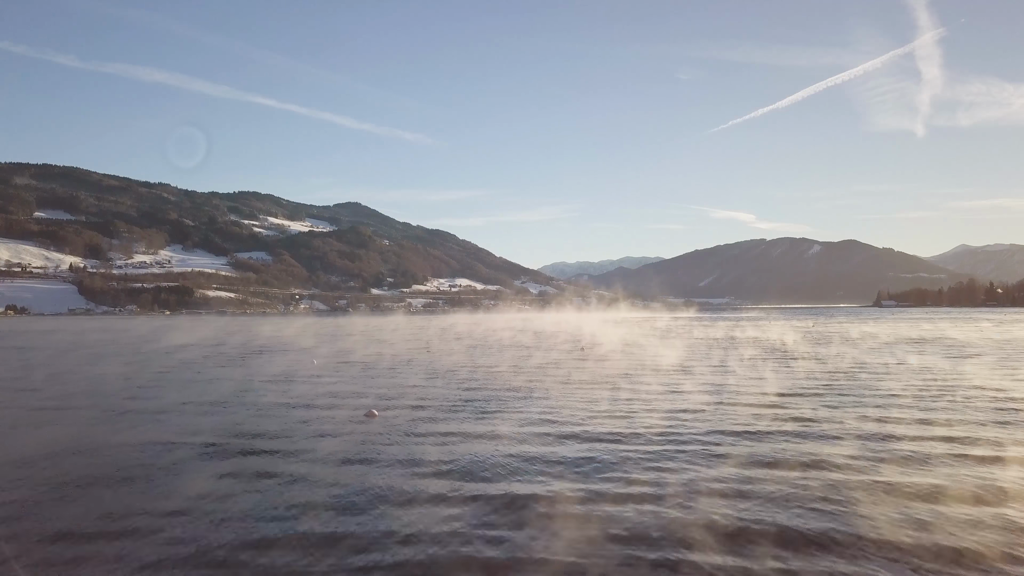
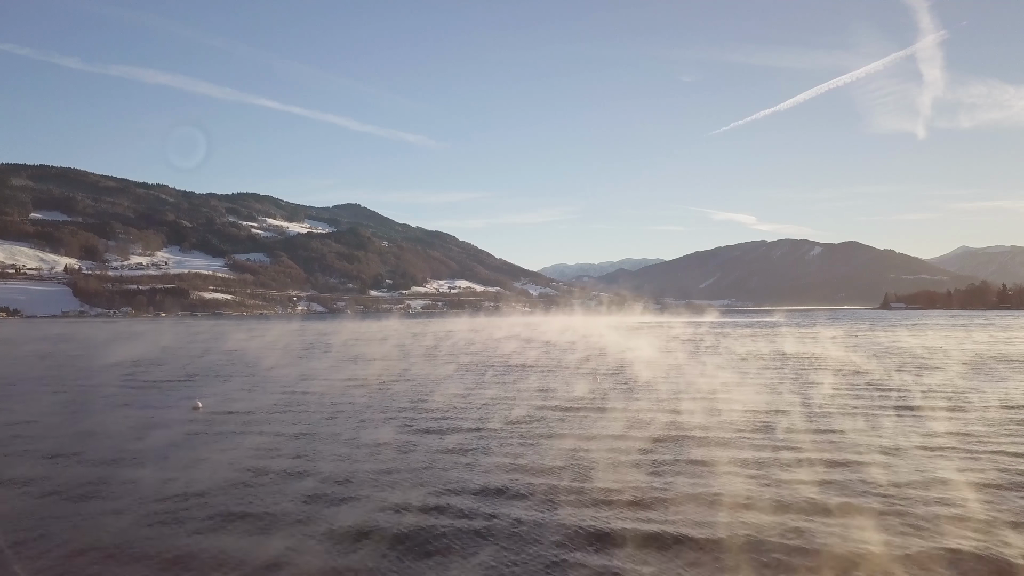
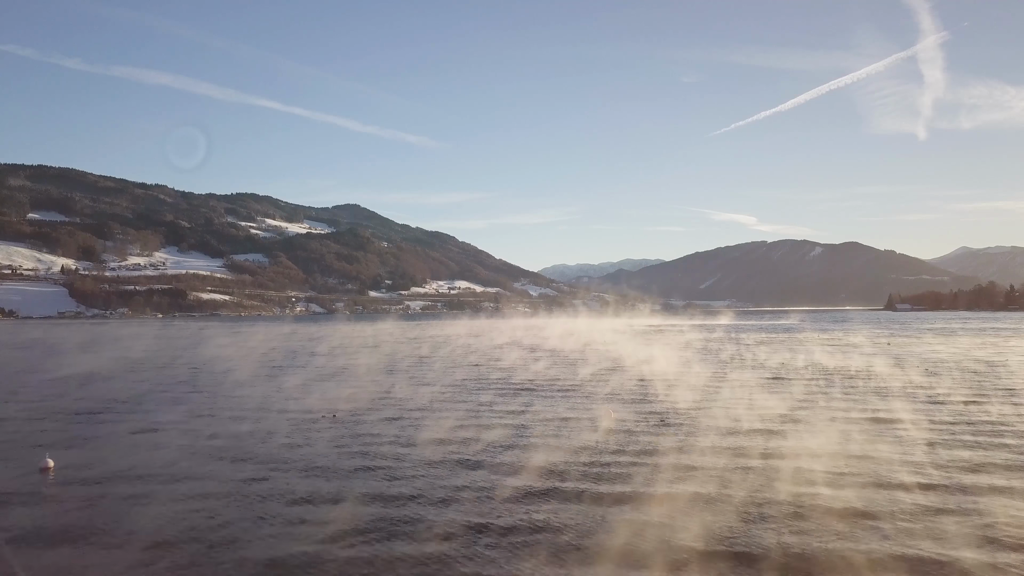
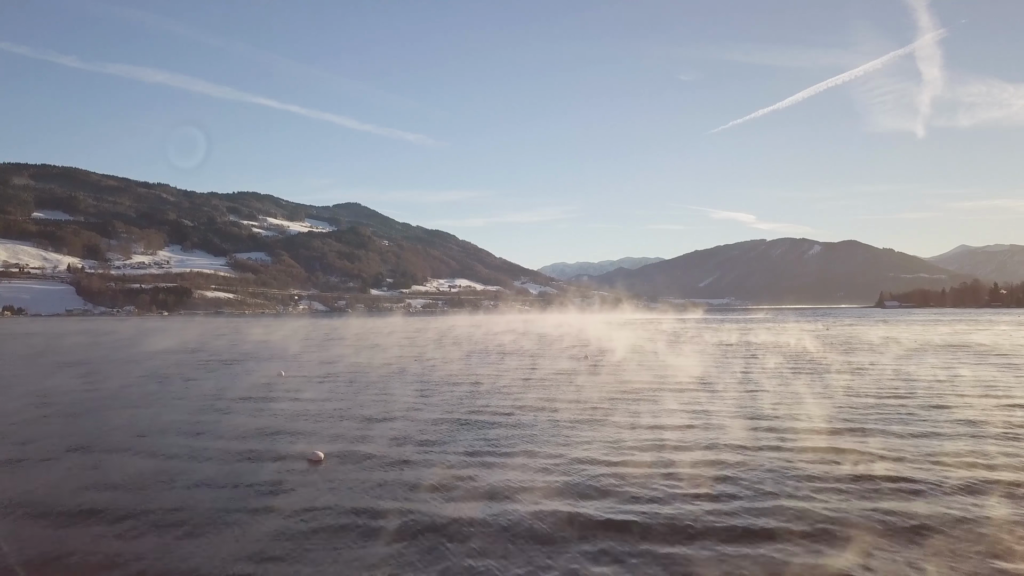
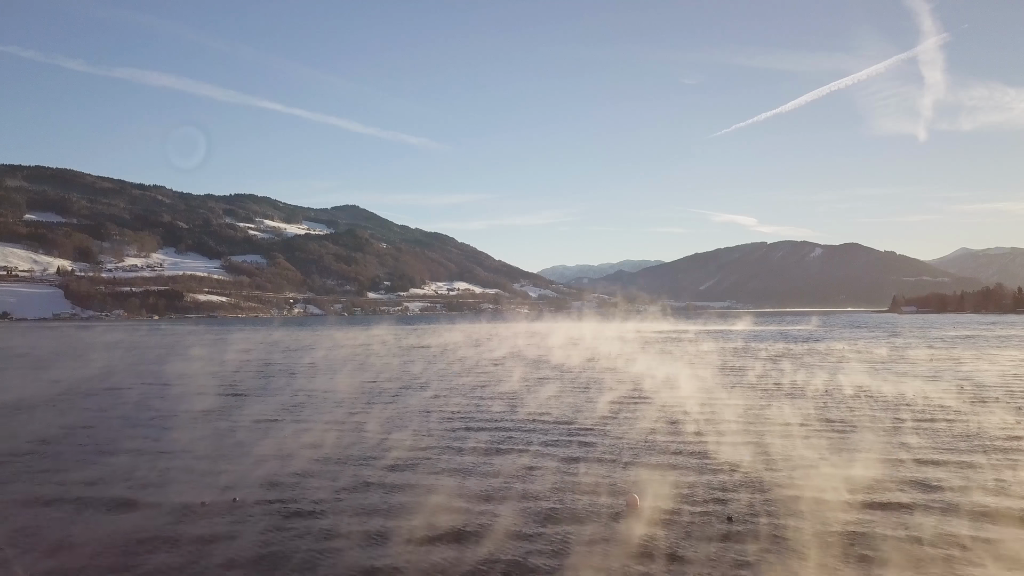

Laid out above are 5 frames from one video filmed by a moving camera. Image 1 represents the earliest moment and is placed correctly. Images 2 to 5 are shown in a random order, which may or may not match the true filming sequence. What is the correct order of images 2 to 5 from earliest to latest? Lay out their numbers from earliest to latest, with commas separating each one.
4, 2, 3, 5
